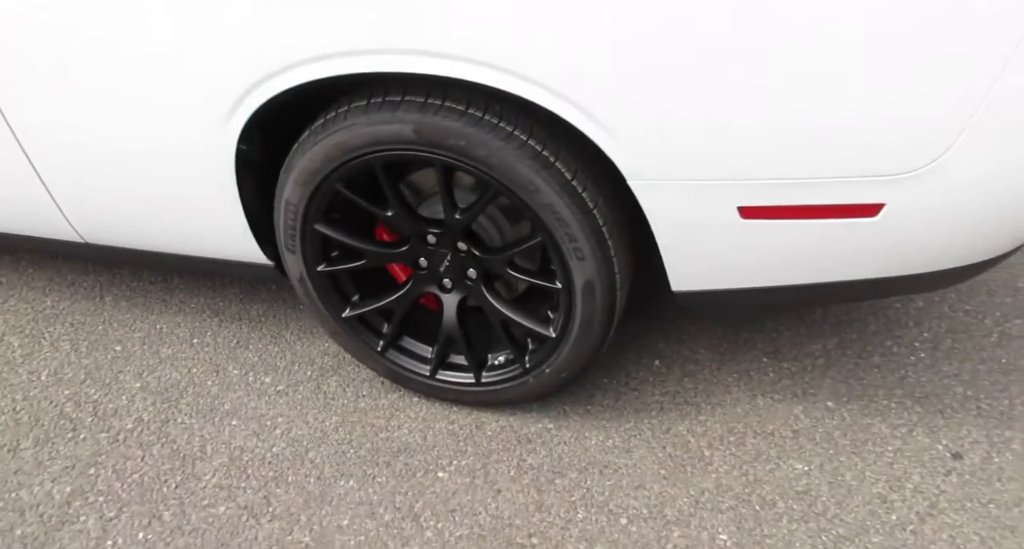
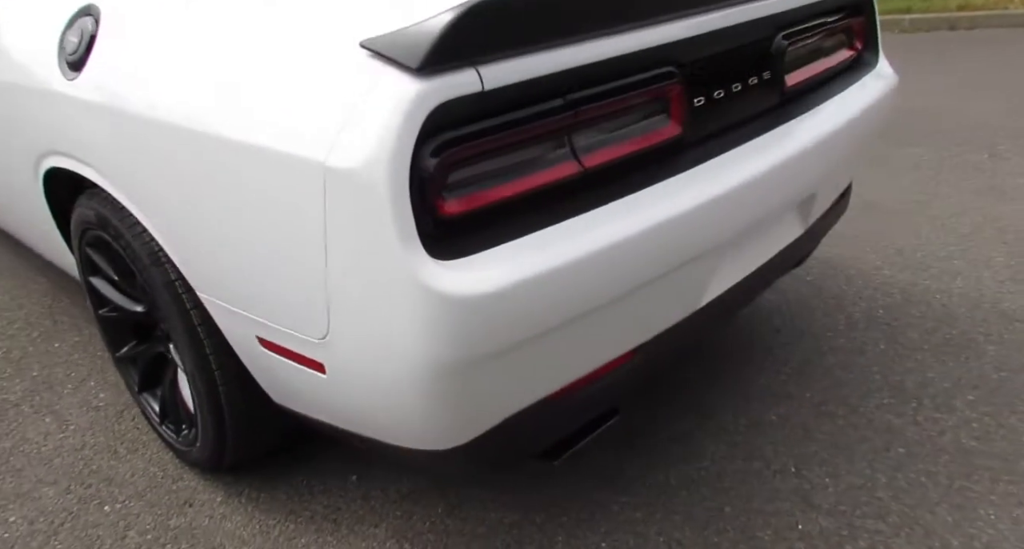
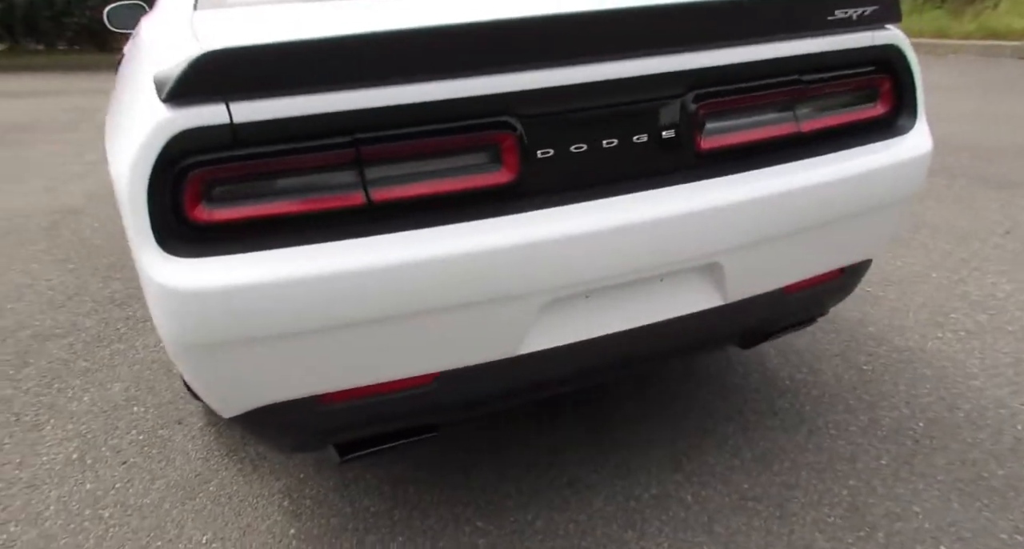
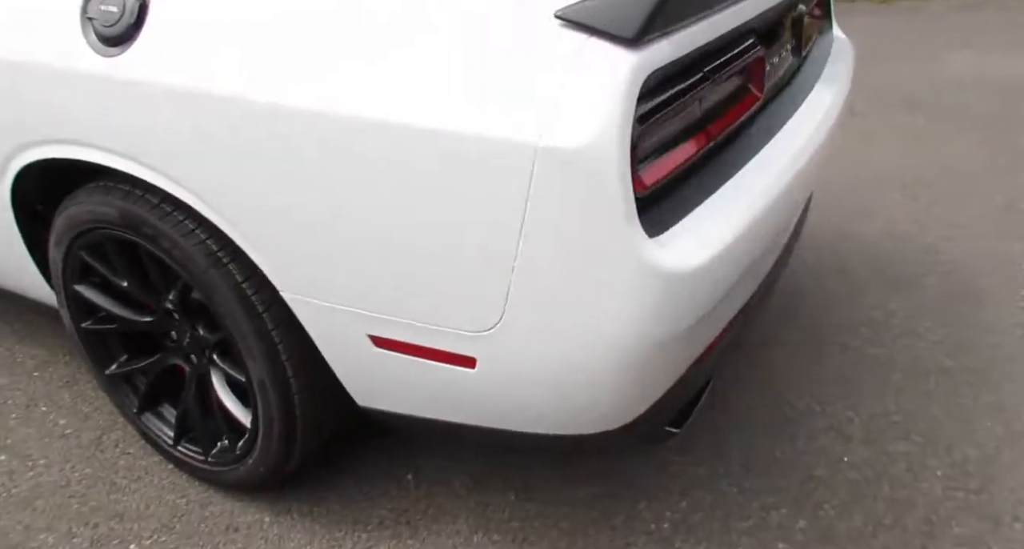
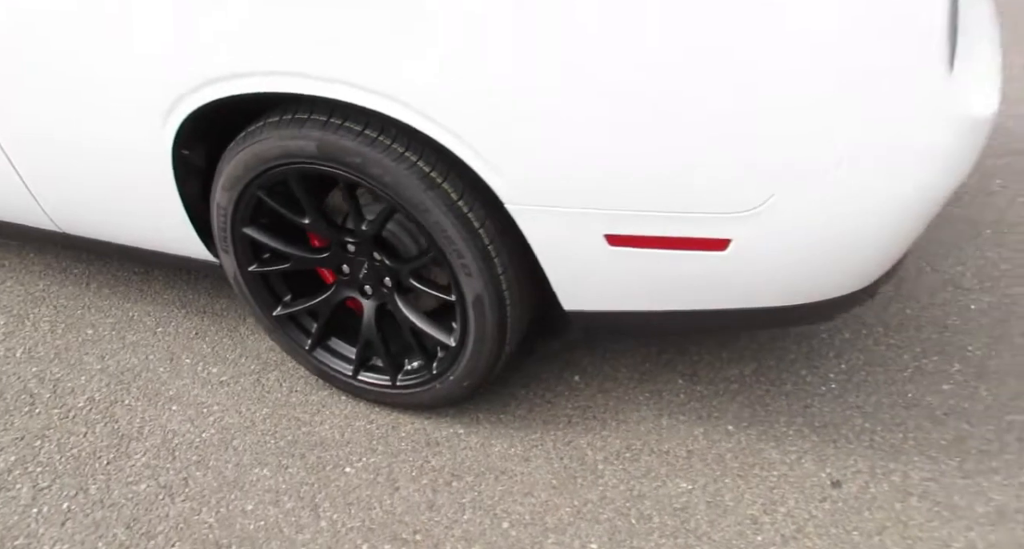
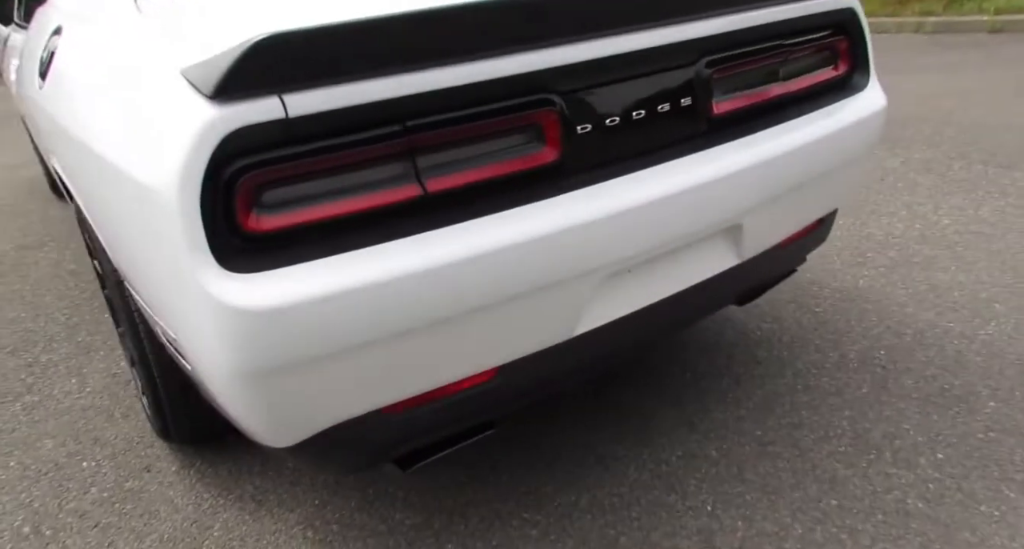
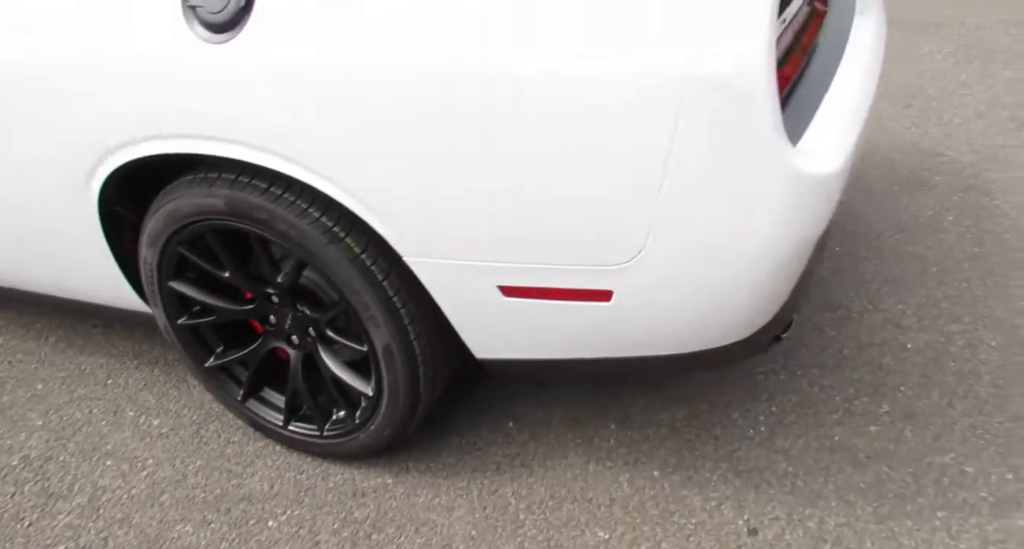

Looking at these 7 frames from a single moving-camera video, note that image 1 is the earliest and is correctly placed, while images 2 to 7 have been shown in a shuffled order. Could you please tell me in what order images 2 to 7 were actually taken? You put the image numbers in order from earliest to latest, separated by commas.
5, 7, 4, 2, 6, 3
